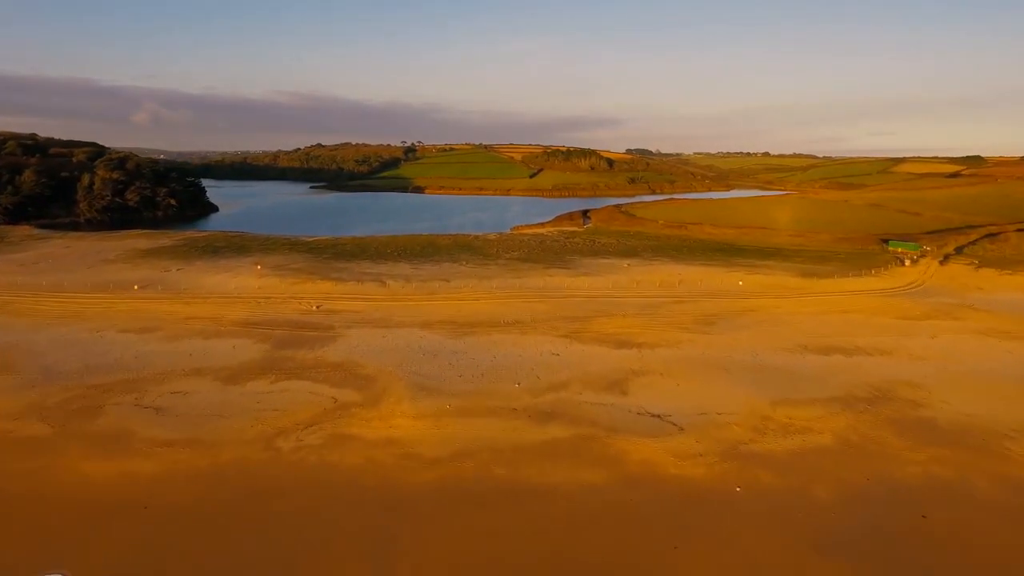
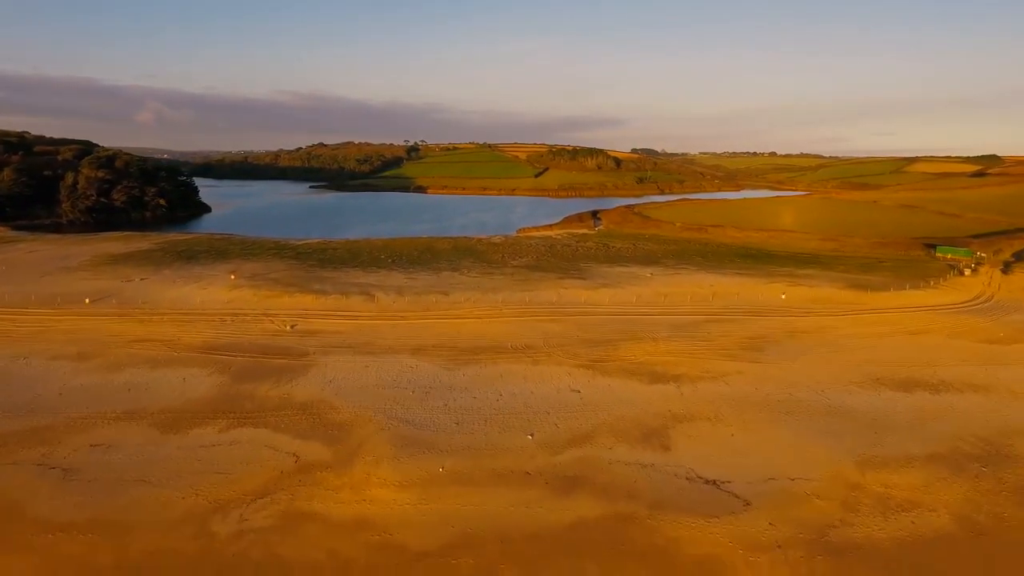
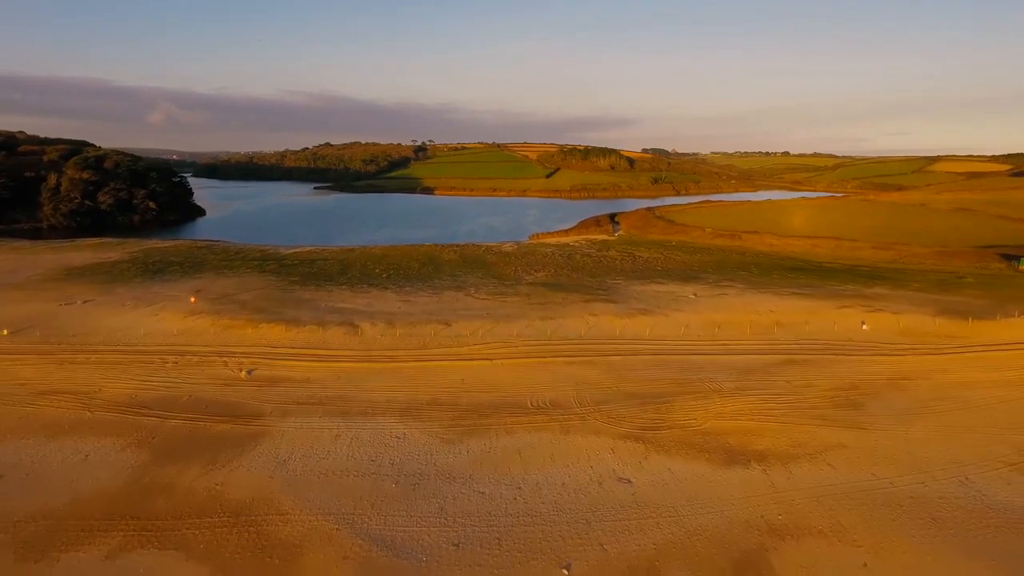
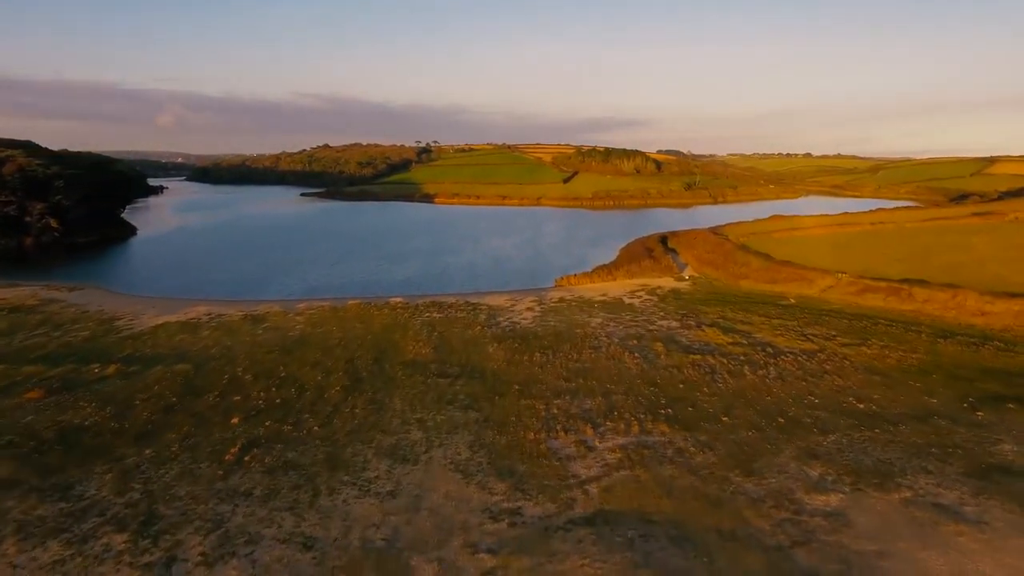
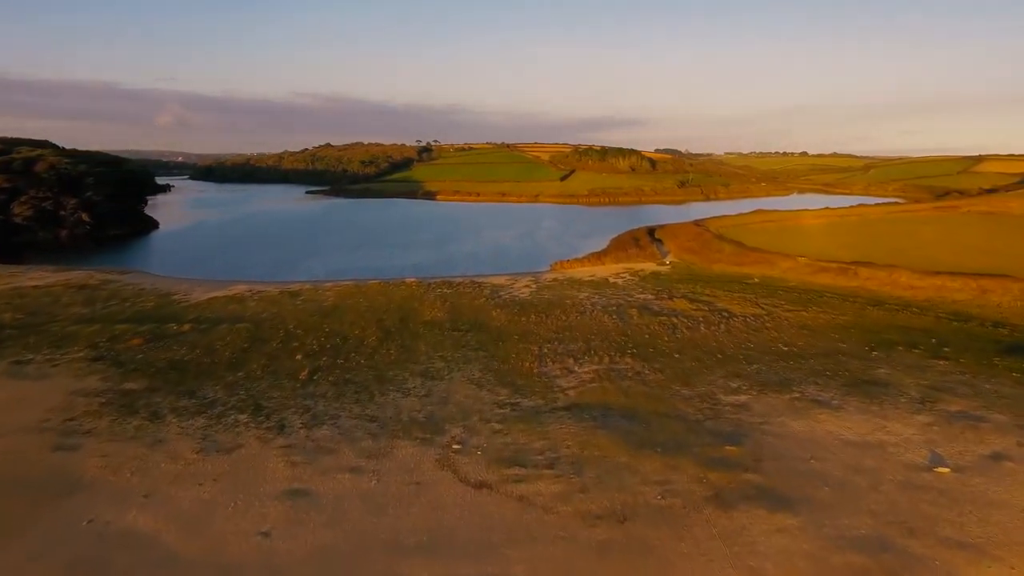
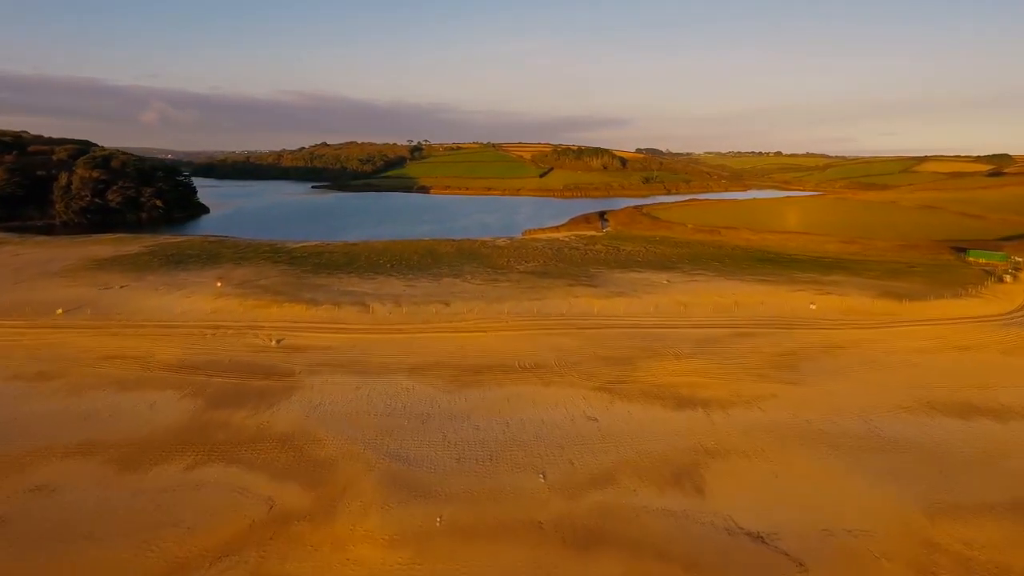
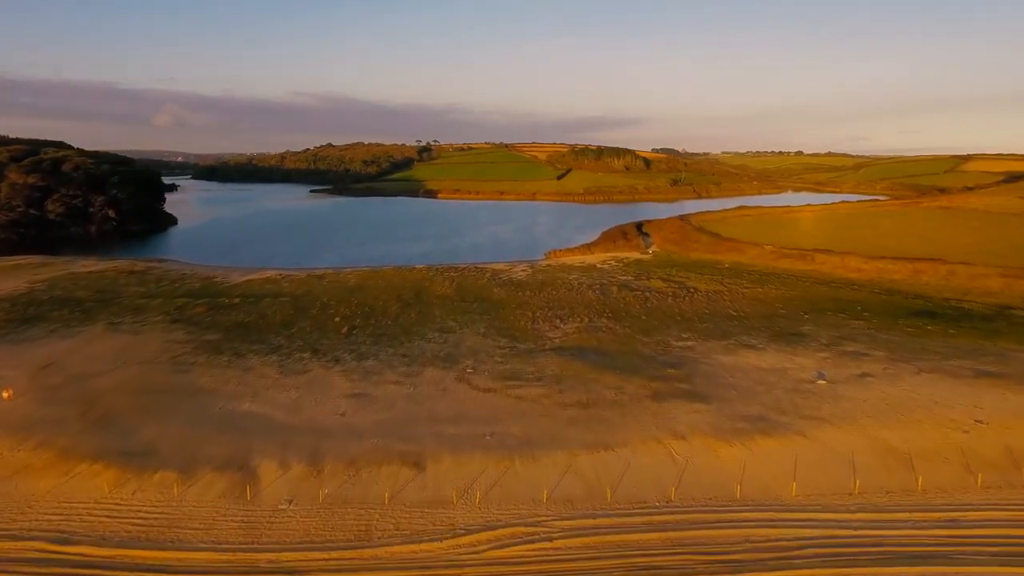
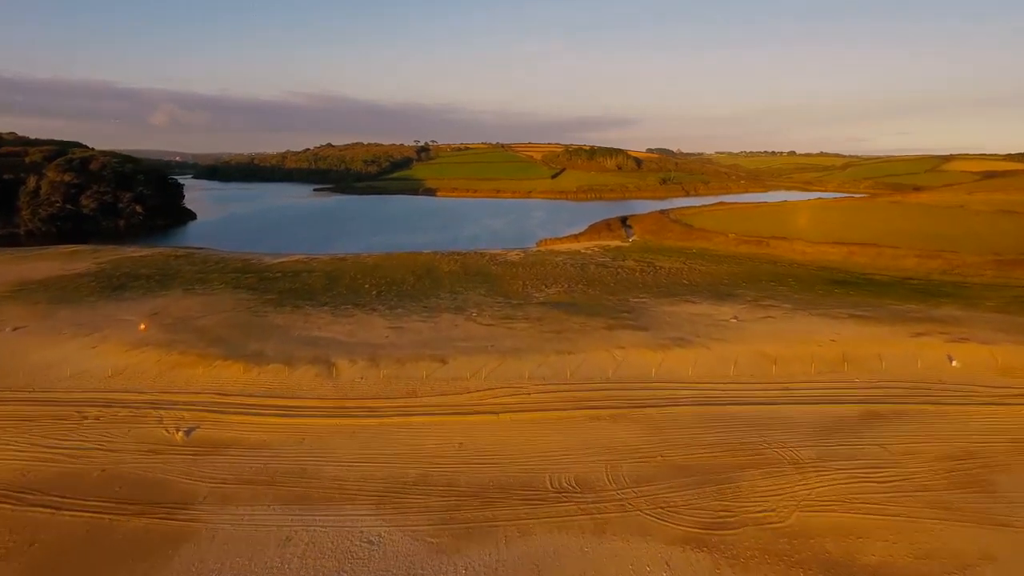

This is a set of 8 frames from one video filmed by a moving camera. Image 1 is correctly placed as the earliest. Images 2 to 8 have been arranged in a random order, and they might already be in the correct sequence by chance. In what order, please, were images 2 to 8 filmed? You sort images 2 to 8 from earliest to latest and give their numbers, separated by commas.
2, 6, 3, 8, 7, 5, 4
